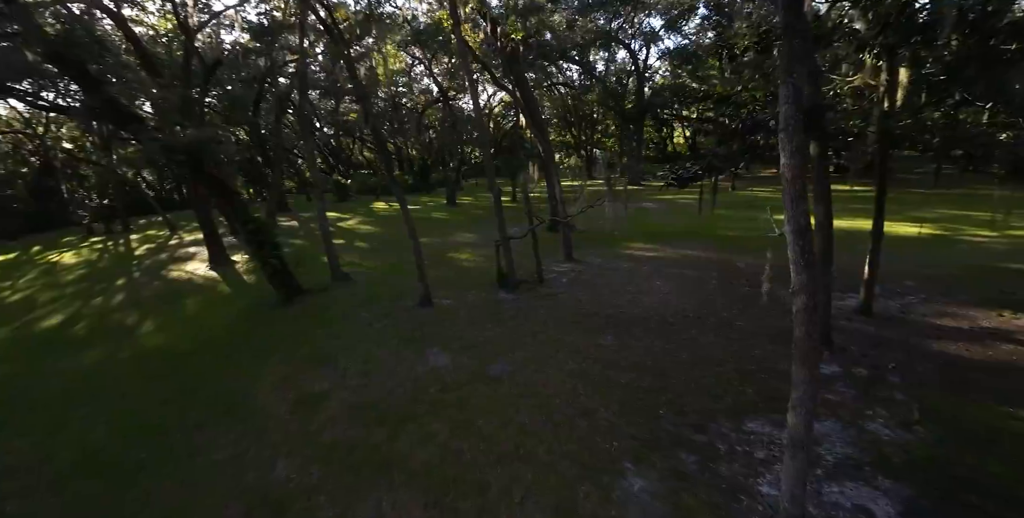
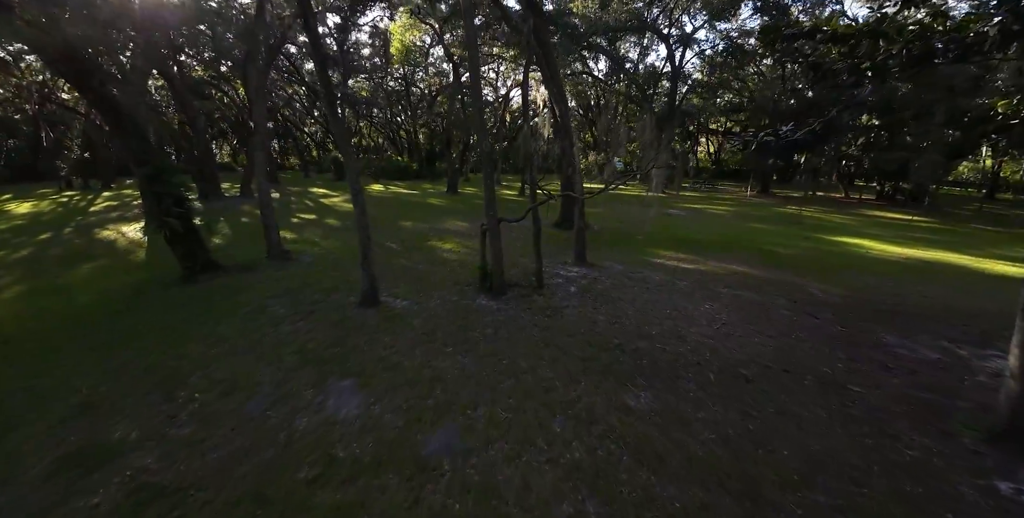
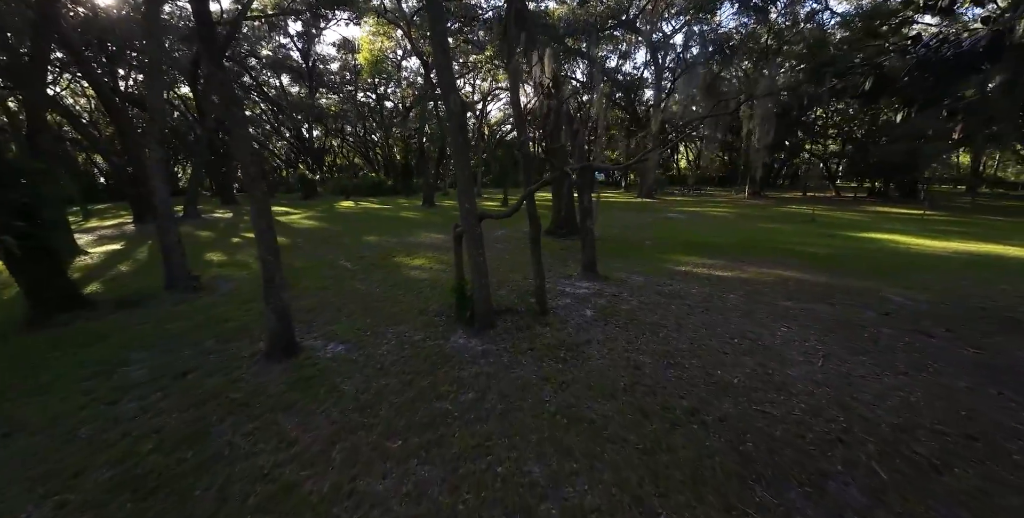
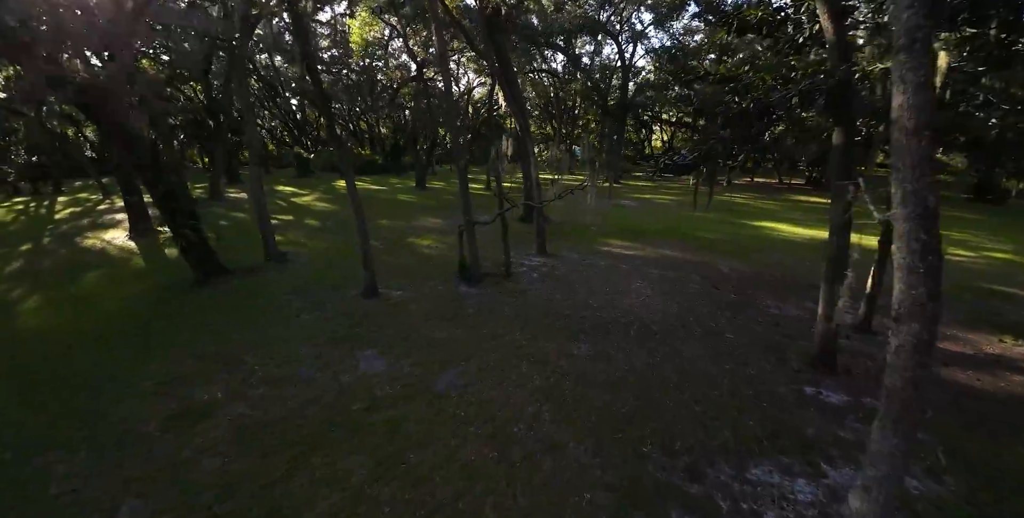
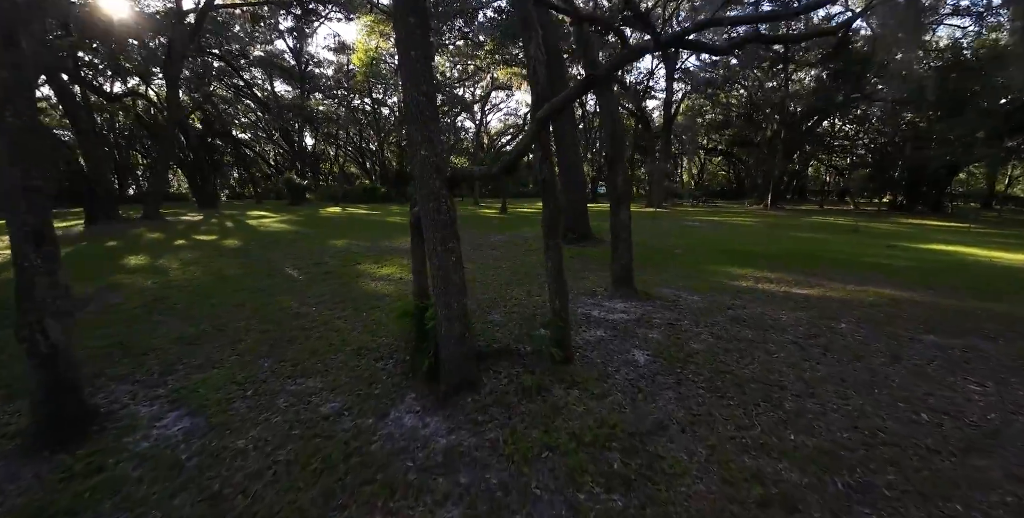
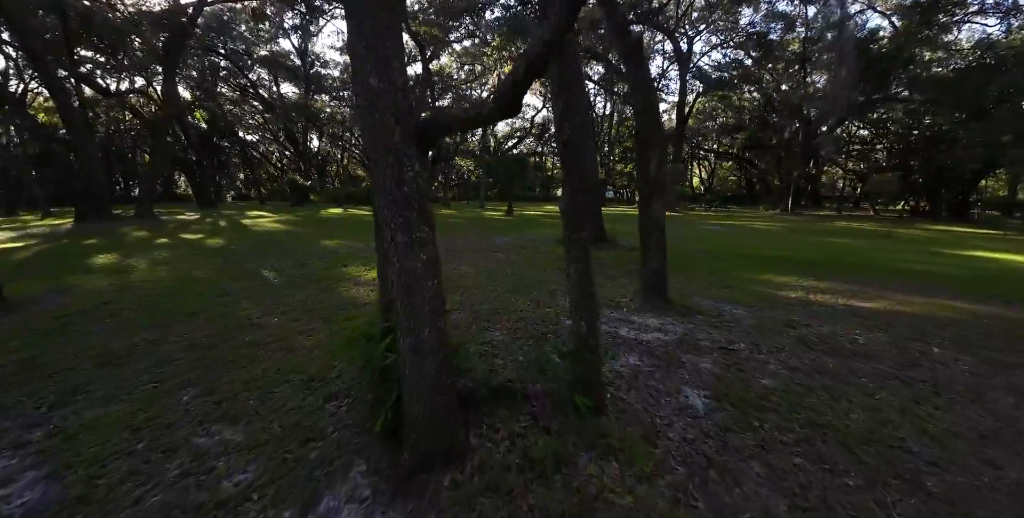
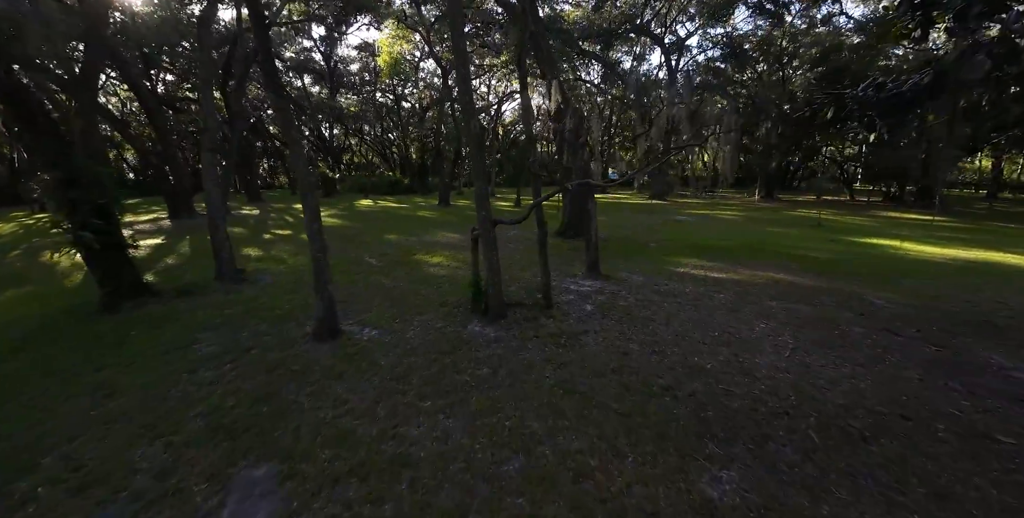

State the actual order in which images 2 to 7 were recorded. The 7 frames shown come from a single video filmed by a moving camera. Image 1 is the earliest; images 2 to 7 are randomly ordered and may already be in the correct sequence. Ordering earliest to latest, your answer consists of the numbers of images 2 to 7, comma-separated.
4, 2, 7, 3, 5, 6
